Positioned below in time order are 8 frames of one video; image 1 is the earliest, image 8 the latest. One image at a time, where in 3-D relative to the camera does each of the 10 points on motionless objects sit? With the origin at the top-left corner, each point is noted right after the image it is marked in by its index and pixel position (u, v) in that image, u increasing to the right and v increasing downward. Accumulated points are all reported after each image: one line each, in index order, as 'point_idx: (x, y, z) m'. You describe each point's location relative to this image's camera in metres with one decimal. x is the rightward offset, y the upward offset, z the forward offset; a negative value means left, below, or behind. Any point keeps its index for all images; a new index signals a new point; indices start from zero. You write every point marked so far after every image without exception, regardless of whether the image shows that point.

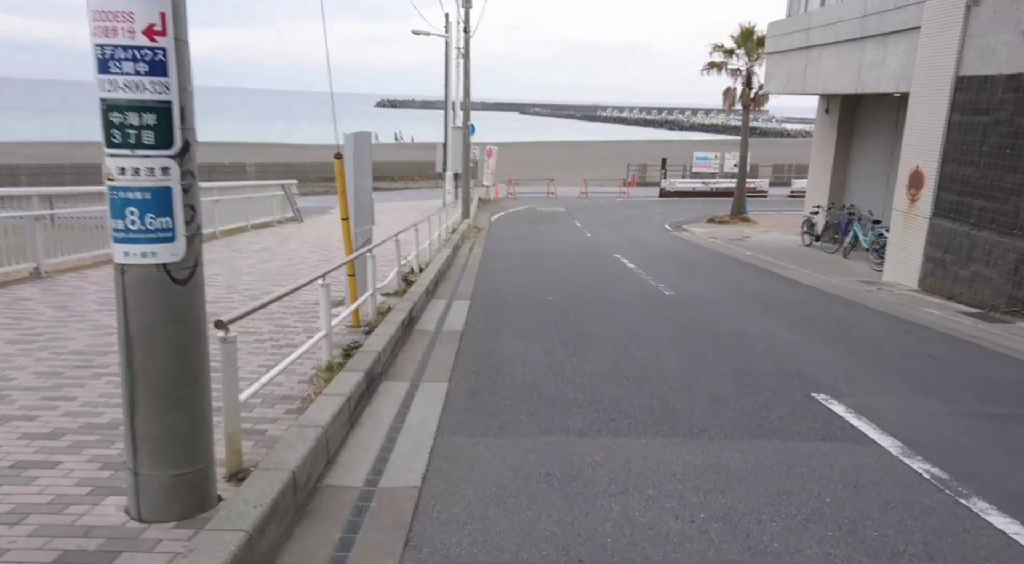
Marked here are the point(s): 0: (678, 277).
0: (+3.0, +0.1, +12.3) m
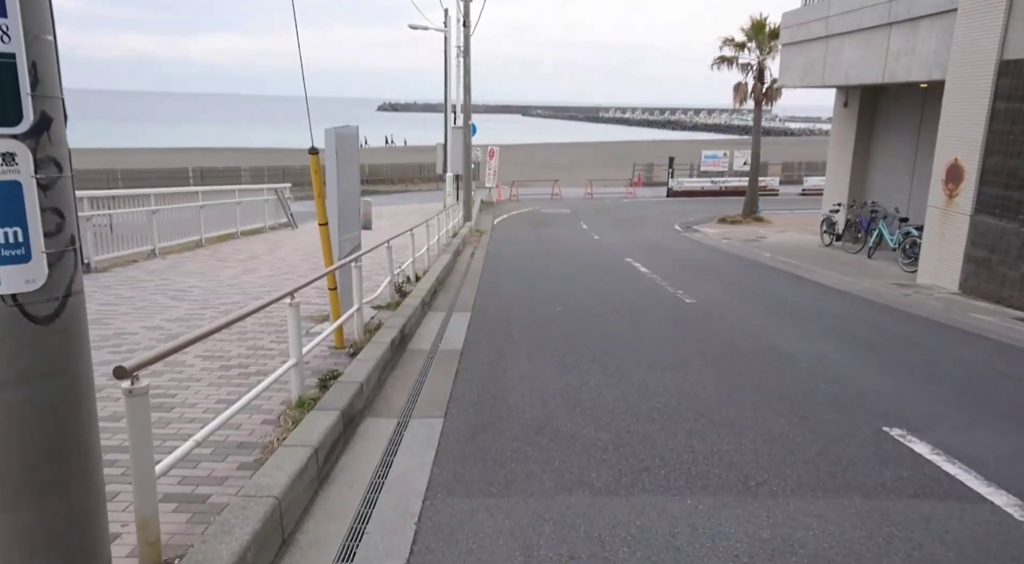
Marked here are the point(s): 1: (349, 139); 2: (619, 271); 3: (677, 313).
0: (+3.1, 0.0, +11.4) m
1: (-1.8, +1.5, +7.4) m
2: (+2.0, +0.2, +12.4) m
3: (+2.1, -0.4, +8.6) m
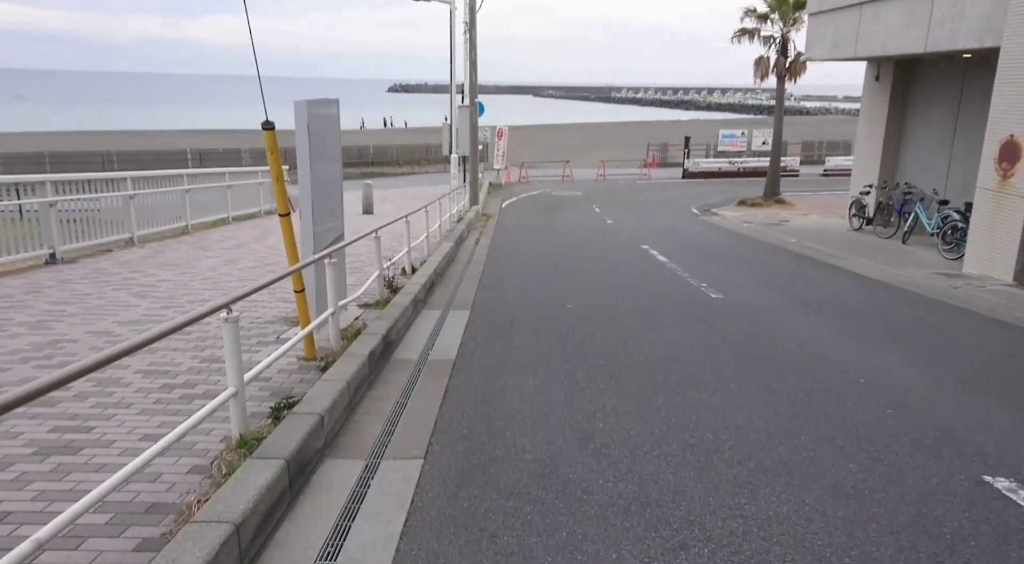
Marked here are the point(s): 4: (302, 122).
0: (+3.2, +0.1, +10.4) m
1: (-1.8, +1.6, +6.4) m
2: (+2.1, +0.3, +11.4) m
3: (+2.1, -0.3, +7.6) m
4: (-1.8, +1.3, +5.8) m
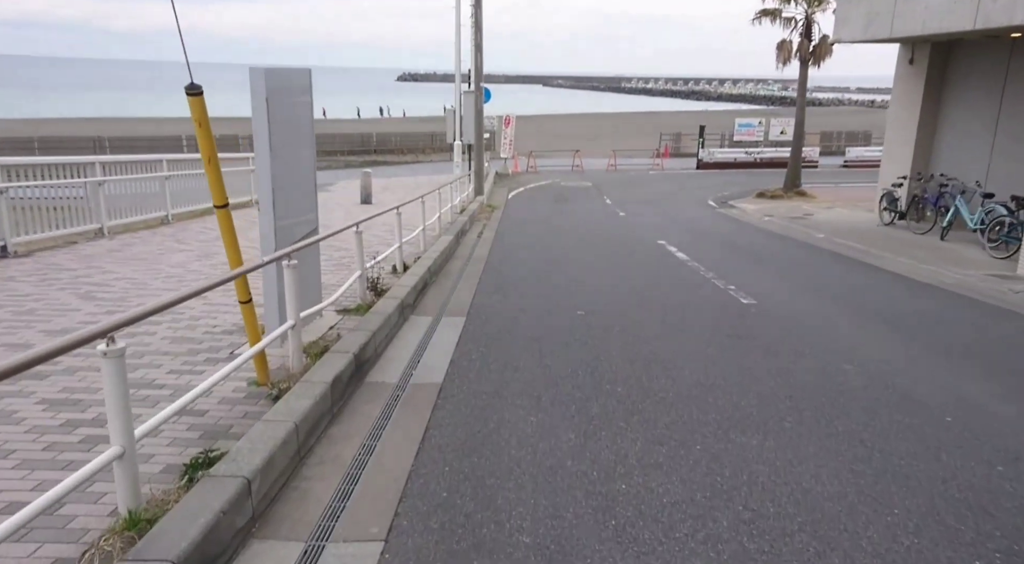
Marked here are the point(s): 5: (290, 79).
0: (+3.3, +0.1, +9.3) m
1: (-1.7, +1.5, +5.4) m
2: (+2.2, +0.3, +10.4) m
3: (+2.1, -0.4, +6.5) m
4: (-1.8, +1.3, +4.8) m
5: (-1.7, +1.6, +5.3) m
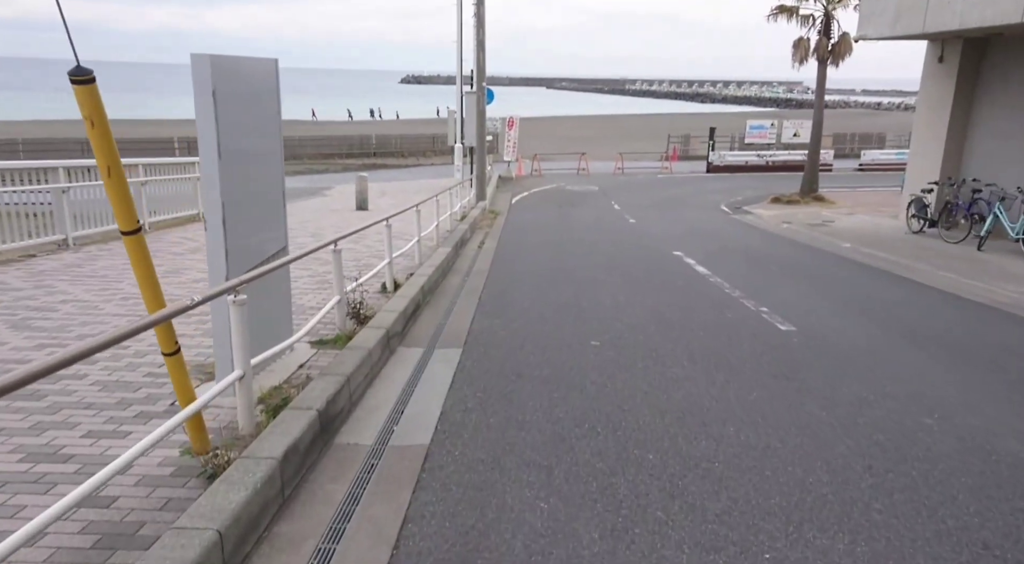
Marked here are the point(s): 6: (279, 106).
0: (+3.3, -0.1, +8.4) m
1: (-1.7, +1.3, +4.5) m
2: (+2.2, +0.1, +9.5) m
3: (+2.2, -0.6, +5.6) m
4: (-1.8, +1.1, +3.9) m
5: (-1.7, +1.4, +4.4) m
6: (-1.7, +1.2, +4.9) m
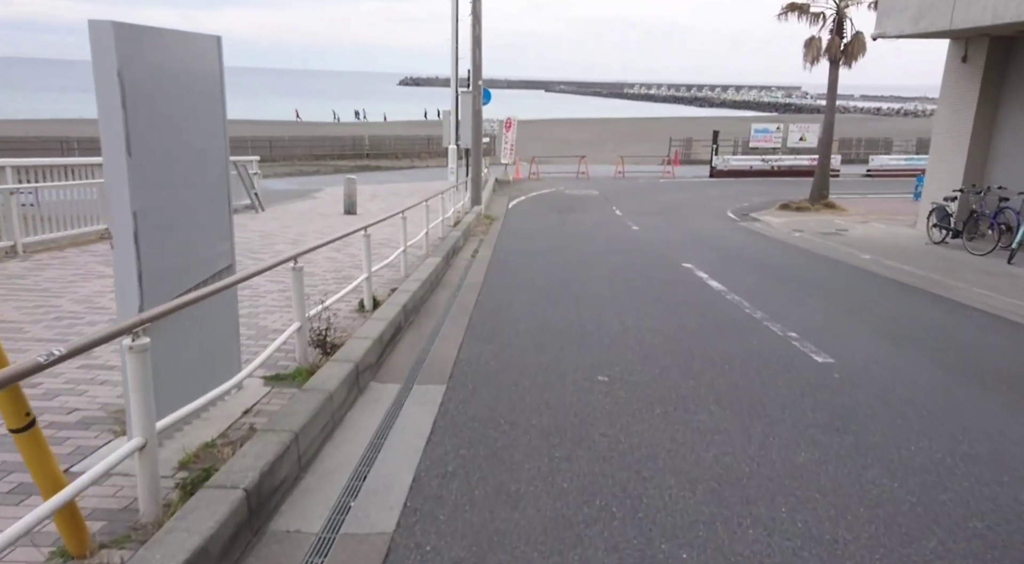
0: (+3.3, -0.3, +7.5) m
1: (-1.7, +1.2, +3.6) m
2: (+2.2, -0.1, +8.6) m
3: (+2.1, -0.8, +4.7) m
4: (-1.8, +0.9, +3.0) m
5: (-1.8, +1.2, +3.5) m
6: (-1.7, +1.1, +4.0) m
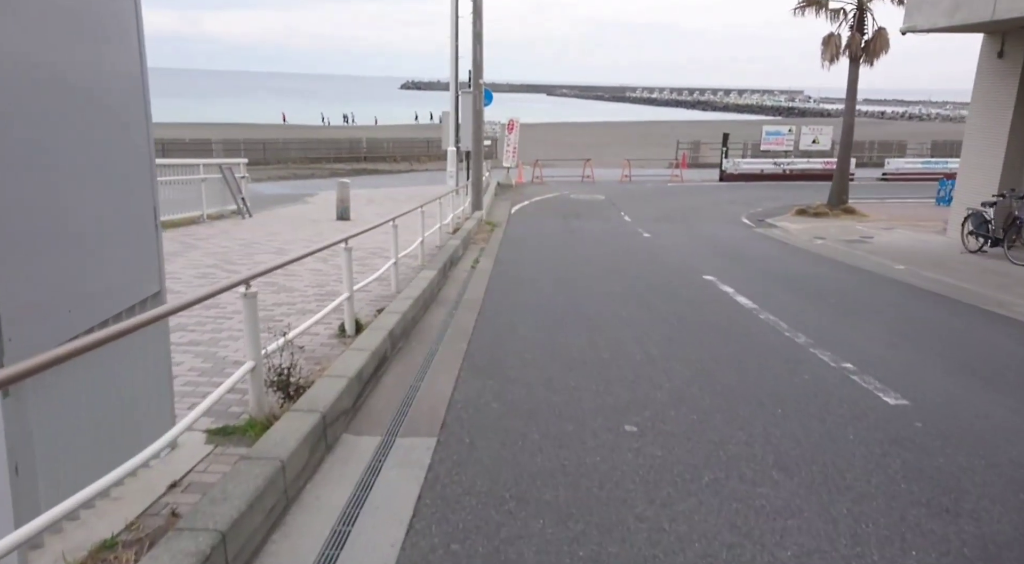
0: (+3.3, -0.5, +6.6) m
1: (-1.7, +1.0, +2.7) m
2: (+2.2, -0.3, +7.6) m
3: (+2.2, -0.9, +3.8) m
4: (-1.8, +0.8, +2.1) m
5: (-1.7, +1.1, +2.6) m
6: (-1.7, +0.9, +3.1) m
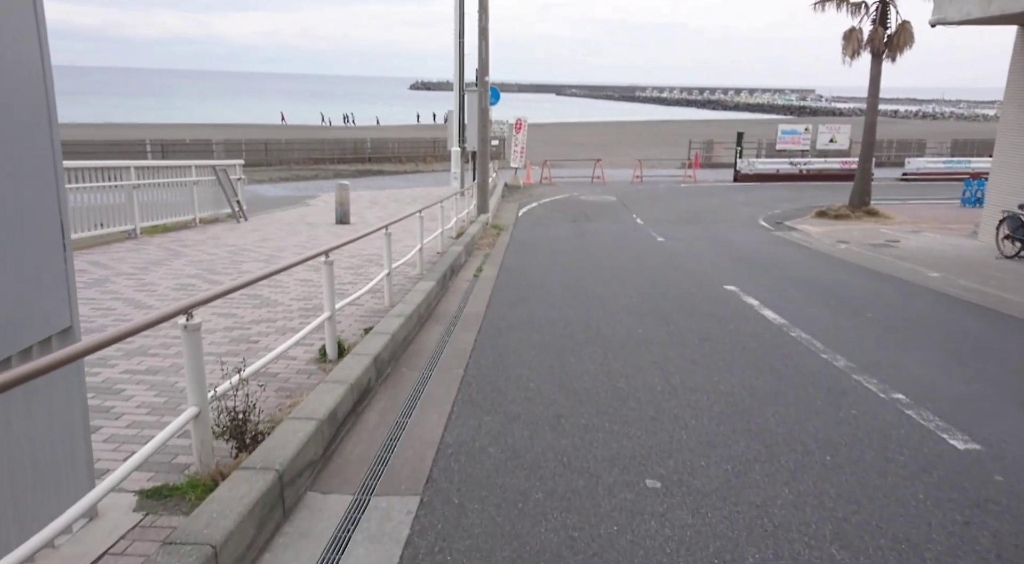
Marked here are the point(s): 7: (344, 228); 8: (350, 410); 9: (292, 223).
0: (+3.3, -0.6, +5.9) m
1: (-1.7, +0.9, +2.0) m
2: (+2.2, -0.4, +6.9) m
3: (+2.2, -1.1, +3.1) m
4: (-1.8, +0.6, +1.5) m
5: (-1.7, +0.9, +2.0) m
6: (-1.7, +0.8, +2.5) m
7: (-3.4, +1.1, +13.6) m
8: (-1.0, -0.8, +4.1) m
9: (-4.5, +1.2, +14.0) m
